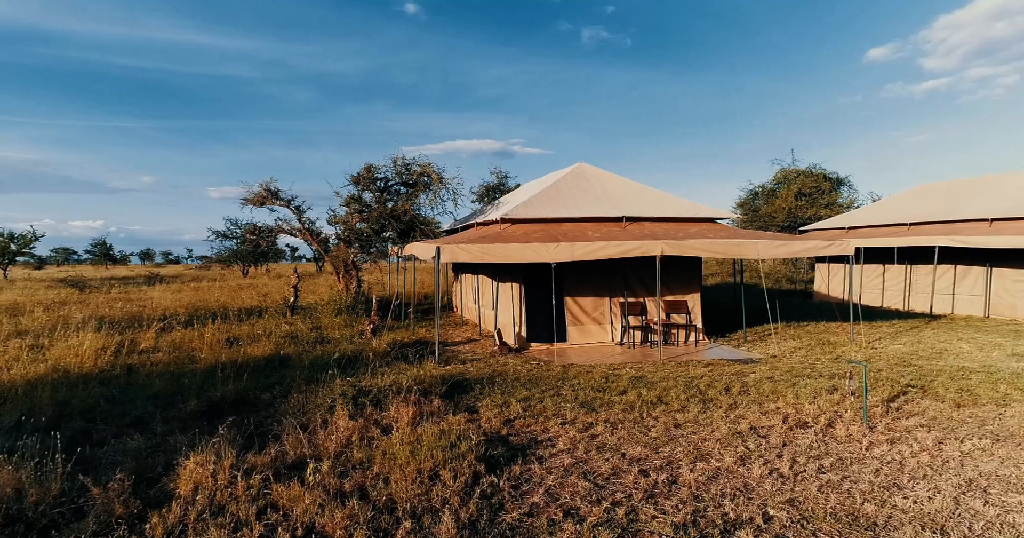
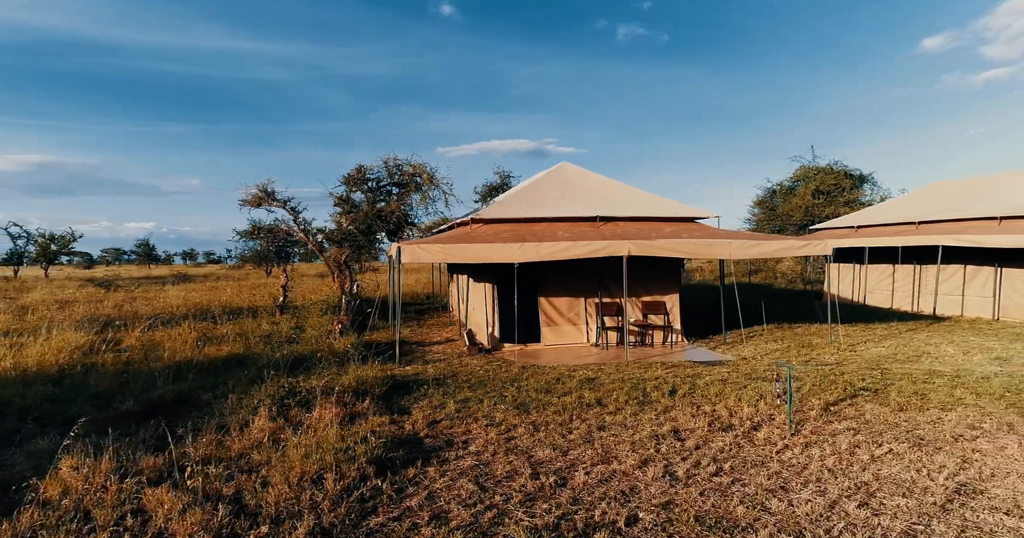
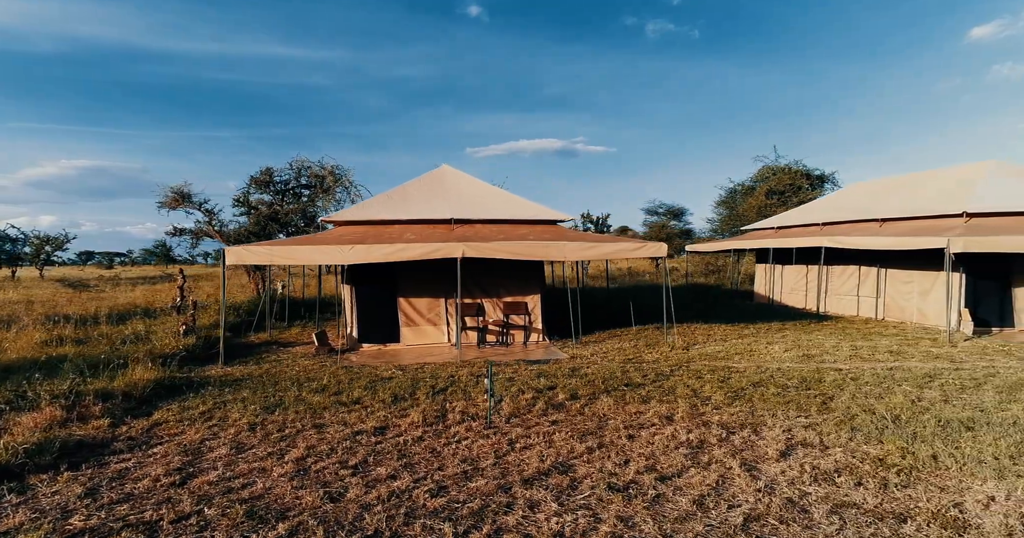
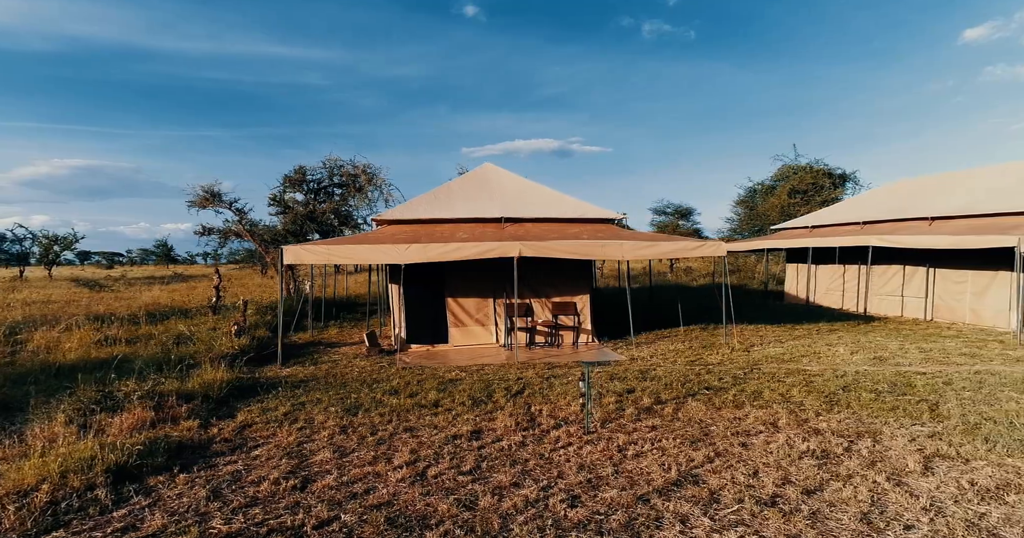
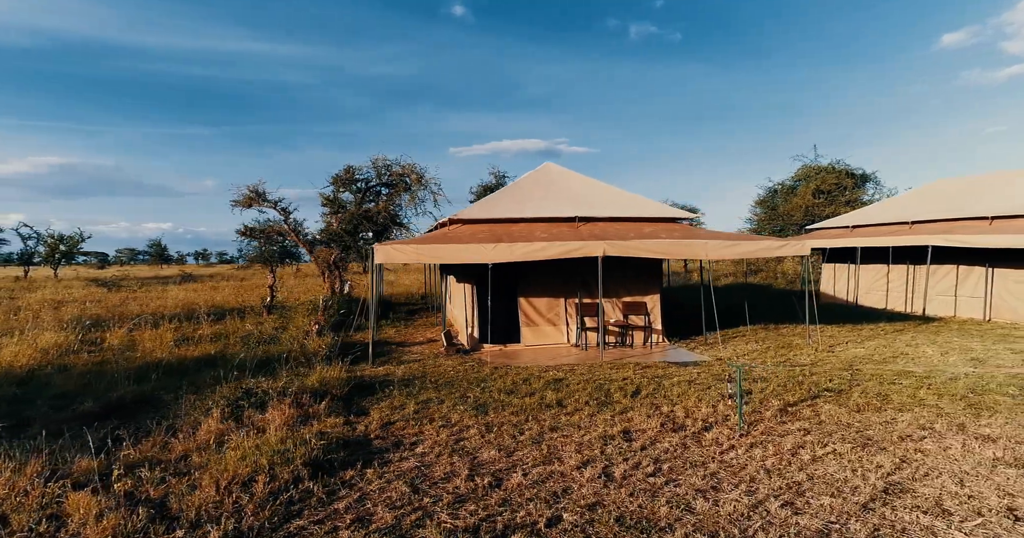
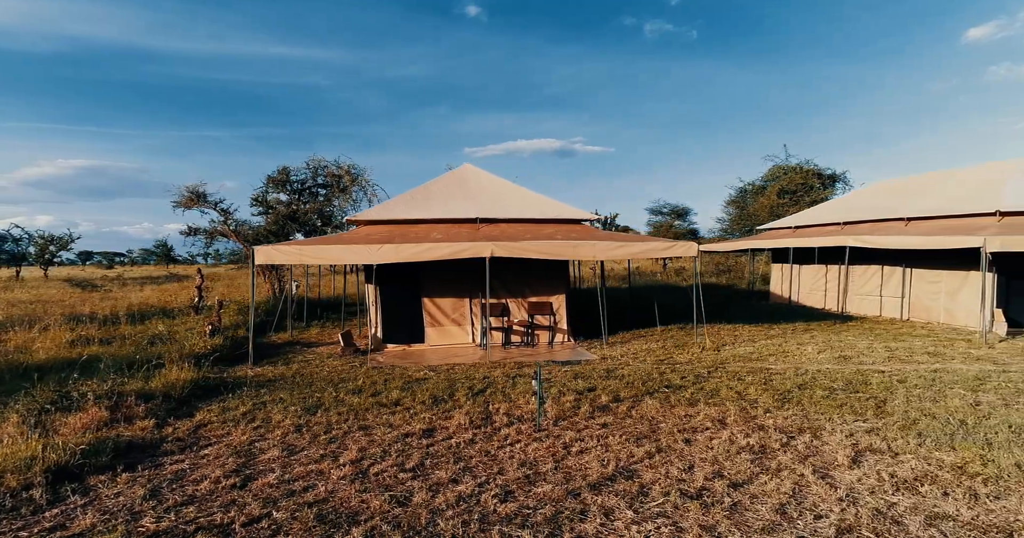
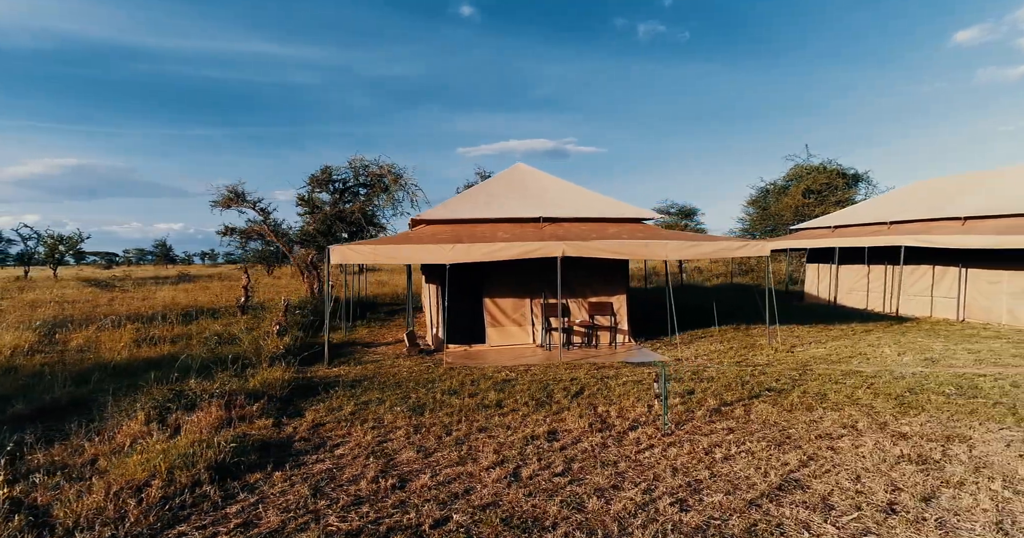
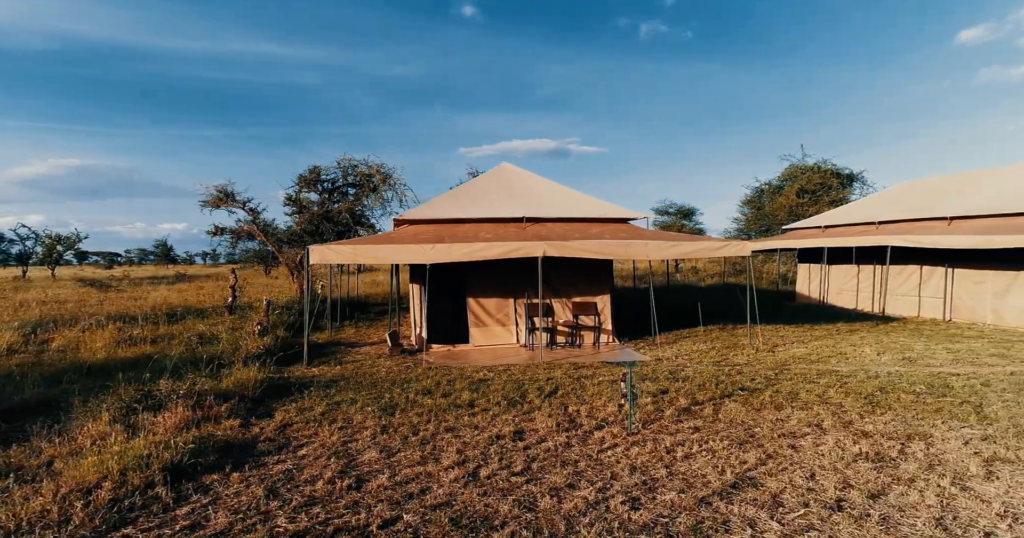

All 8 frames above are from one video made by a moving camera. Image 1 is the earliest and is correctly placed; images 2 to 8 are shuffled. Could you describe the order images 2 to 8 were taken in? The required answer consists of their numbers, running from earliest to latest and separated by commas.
2, 5, 7, 8, 4, 6, 3
